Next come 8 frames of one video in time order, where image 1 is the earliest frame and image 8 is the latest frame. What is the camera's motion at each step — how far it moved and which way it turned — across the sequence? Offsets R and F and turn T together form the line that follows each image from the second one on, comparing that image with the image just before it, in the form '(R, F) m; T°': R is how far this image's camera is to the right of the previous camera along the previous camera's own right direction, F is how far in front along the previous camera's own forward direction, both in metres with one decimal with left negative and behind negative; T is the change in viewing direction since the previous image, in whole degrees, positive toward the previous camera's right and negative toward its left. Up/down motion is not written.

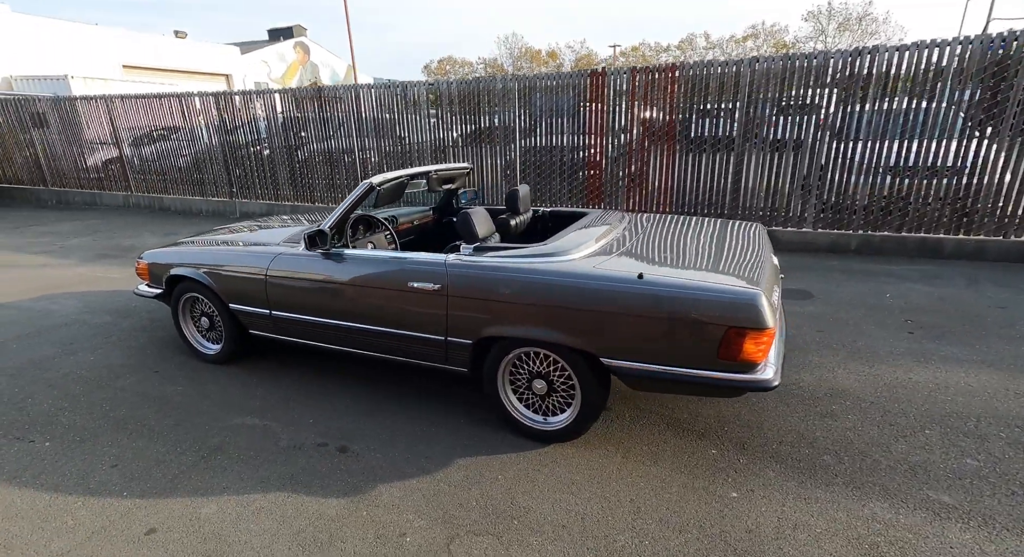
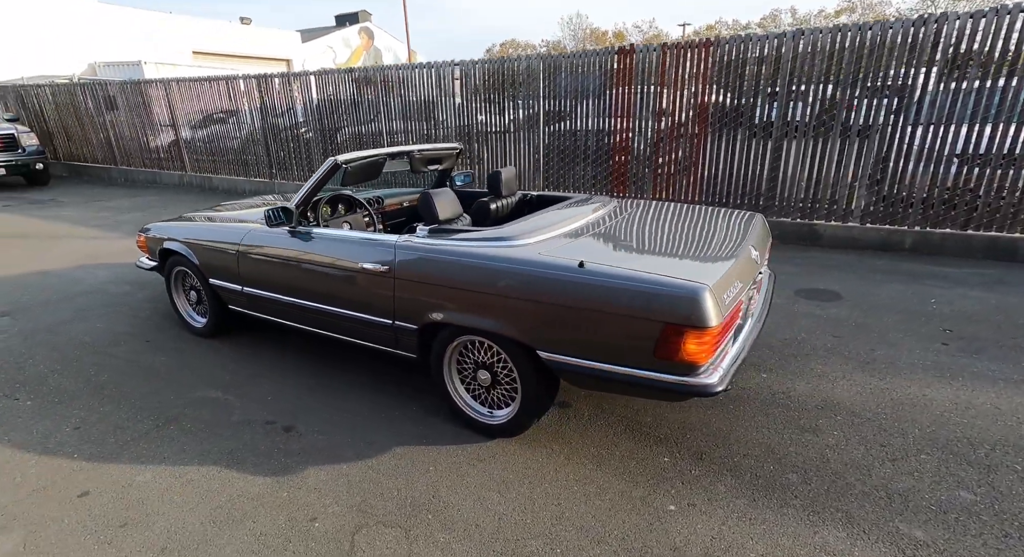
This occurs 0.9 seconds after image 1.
(+0.6, +0.2) m; -6°
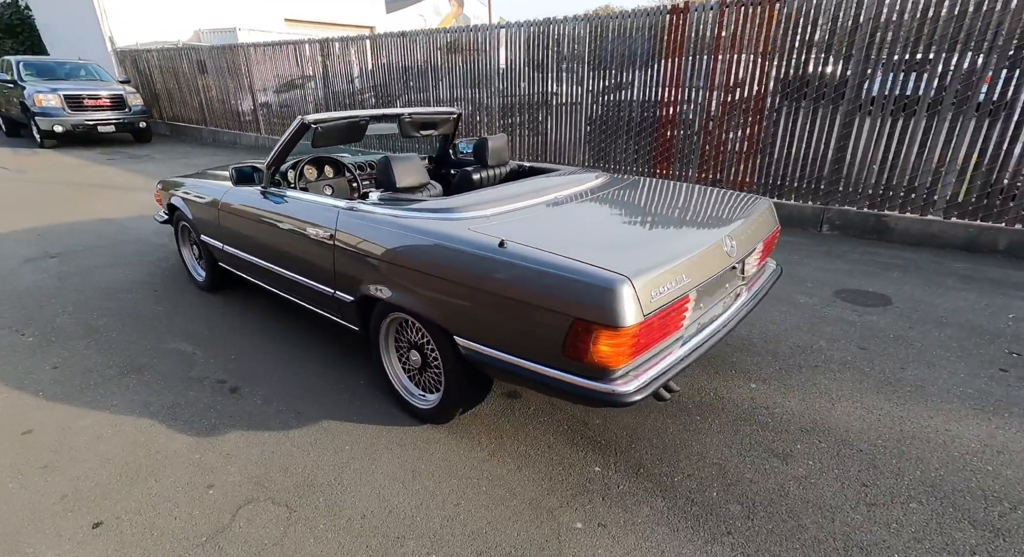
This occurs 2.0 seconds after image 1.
(+0.7, +0.3) m; -8°
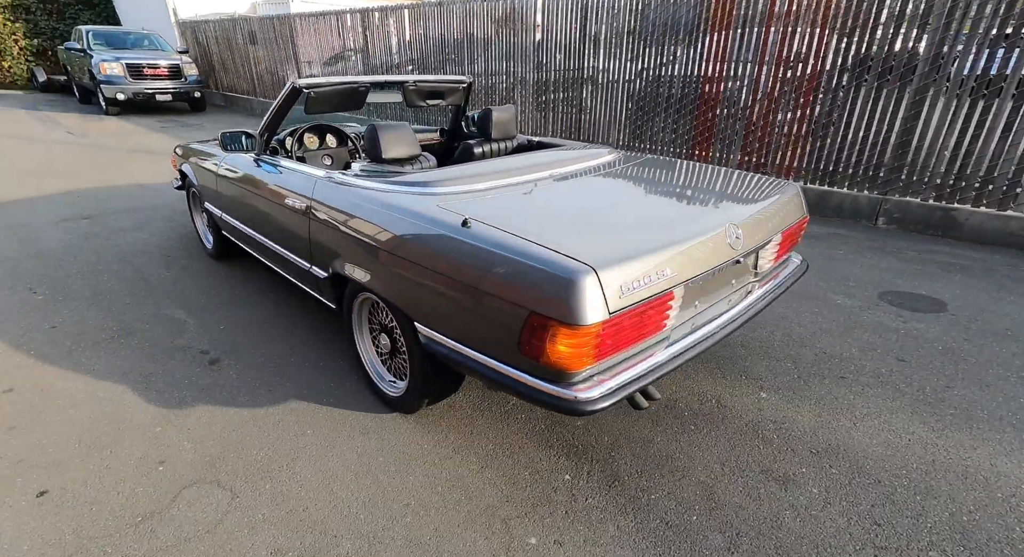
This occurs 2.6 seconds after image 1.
(+0.3, +0.2) m; -5°
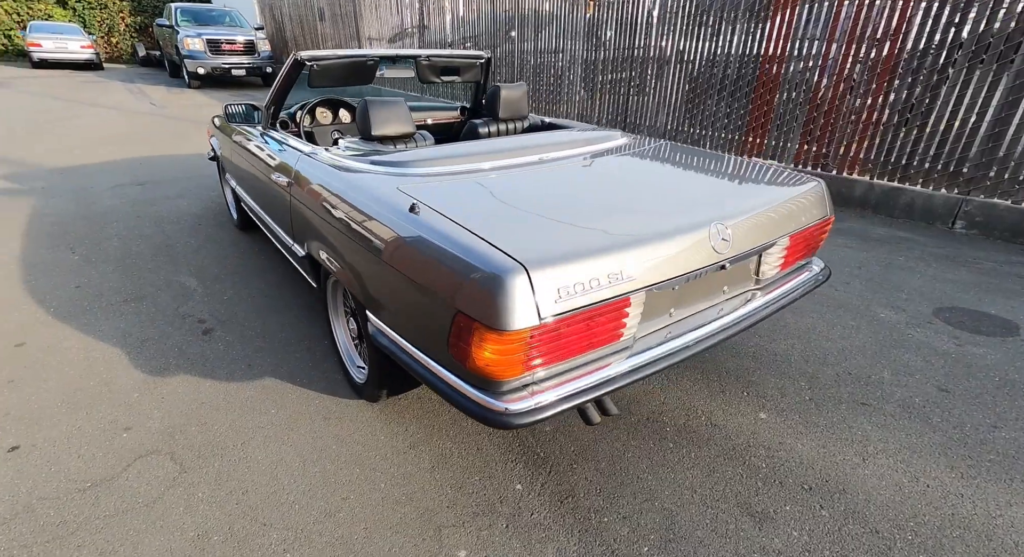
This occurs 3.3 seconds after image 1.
(+0.4, +0.2) m; -7°
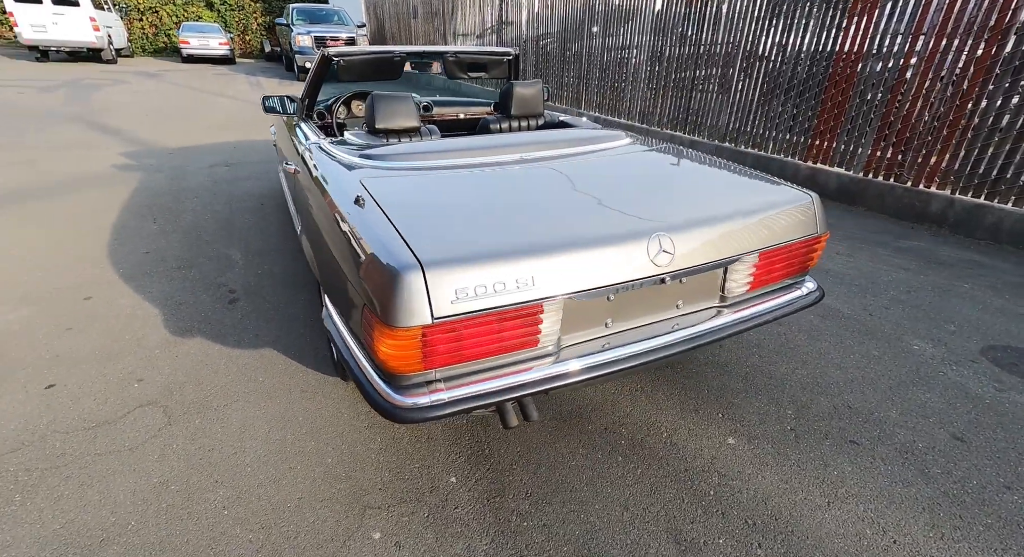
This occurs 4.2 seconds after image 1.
(+0.5, 0.0) m; -9°
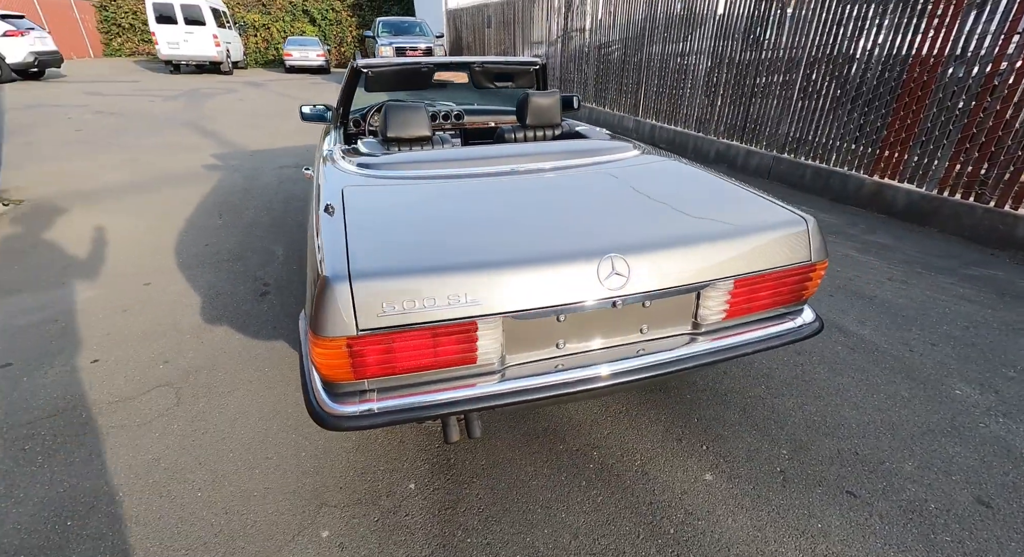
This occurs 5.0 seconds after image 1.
(+0.4, 0.0) m; -8°
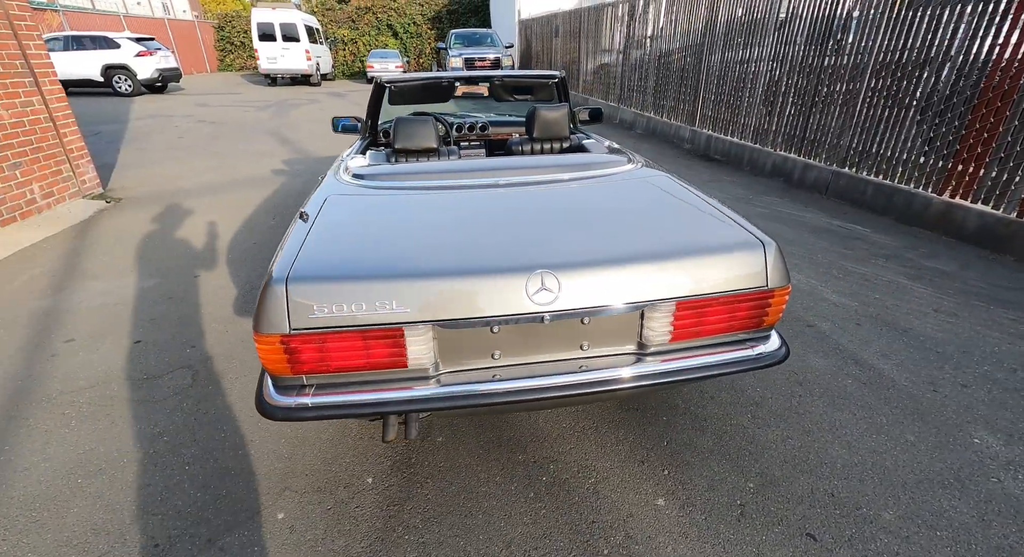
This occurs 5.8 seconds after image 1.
(+0.4, 0.0) m; -8°
